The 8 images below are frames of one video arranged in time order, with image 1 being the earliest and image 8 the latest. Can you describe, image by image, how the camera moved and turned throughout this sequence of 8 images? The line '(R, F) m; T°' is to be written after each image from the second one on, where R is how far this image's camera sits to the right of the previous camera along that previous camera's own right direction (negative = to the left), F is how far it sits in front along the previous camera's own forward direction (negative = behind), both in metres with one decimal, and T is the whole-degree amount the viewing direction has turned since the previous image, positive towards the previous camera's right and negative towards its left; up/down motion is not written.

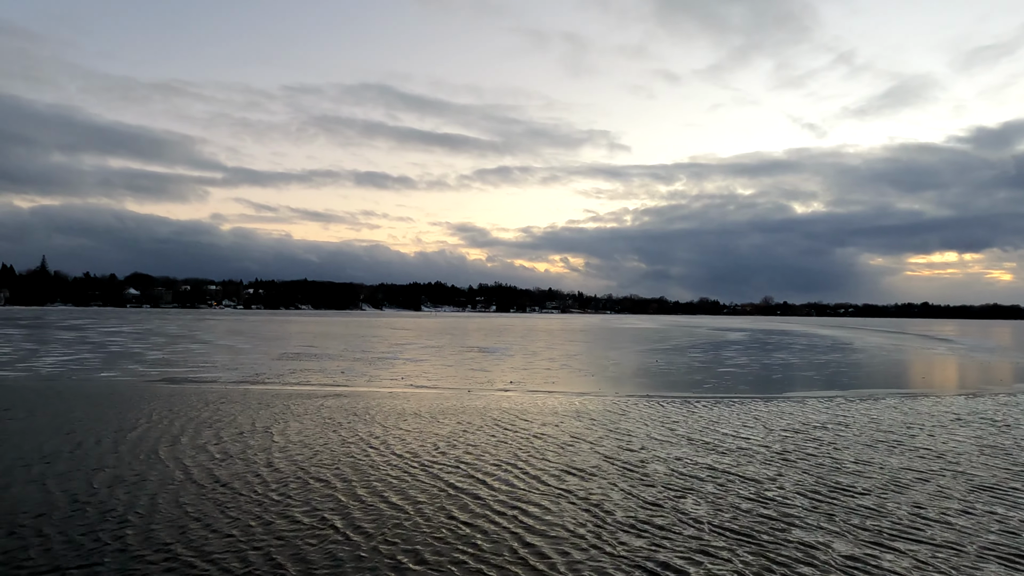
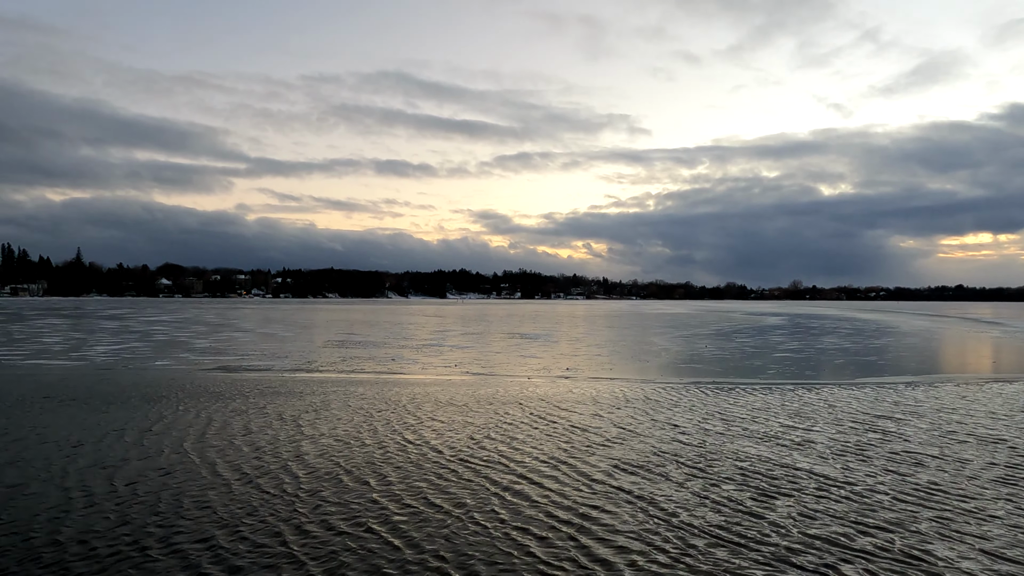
(-0.8, +0.4) m; -2°
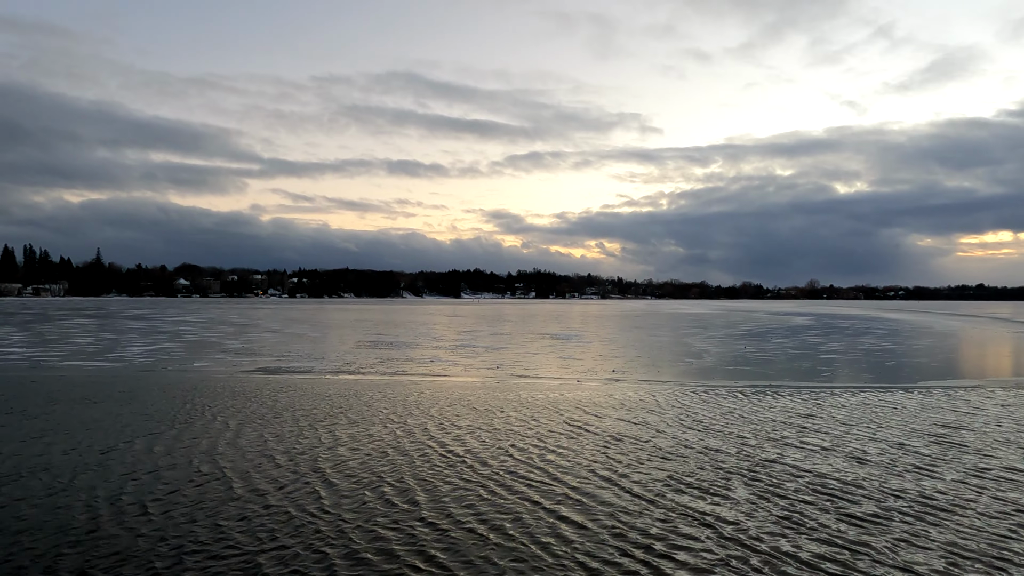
(-0.8, +0.4) m; -1°
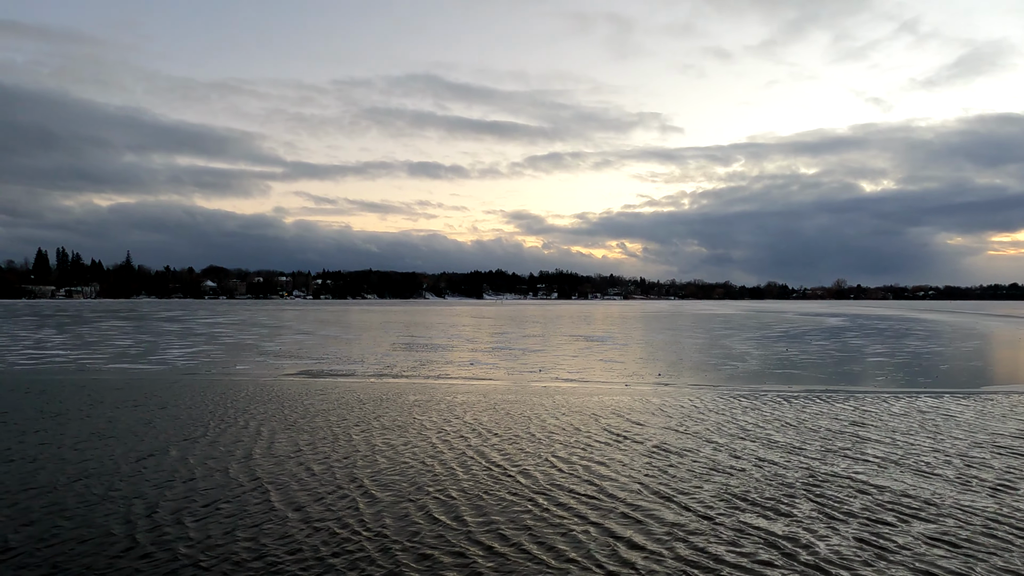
(-0.6, +0.2) m; -2°
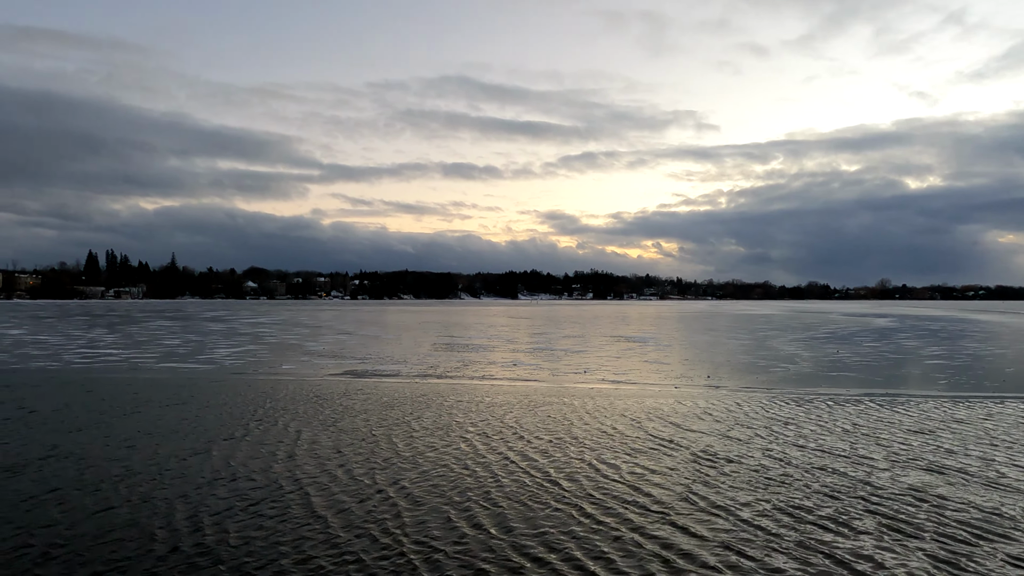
(-0.2, +0.2) m; -3°
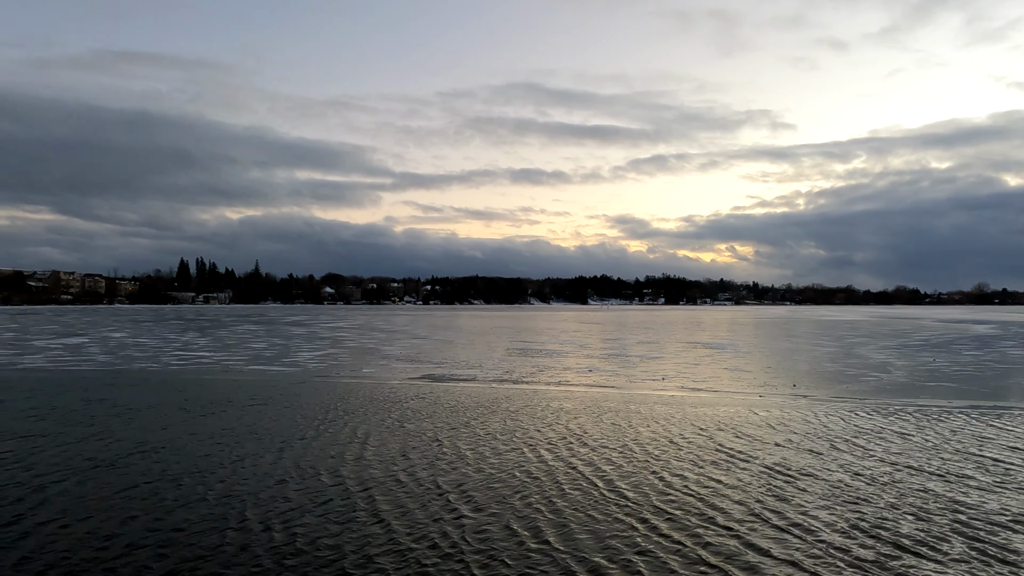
(-0.2, 0.0) m; -6°
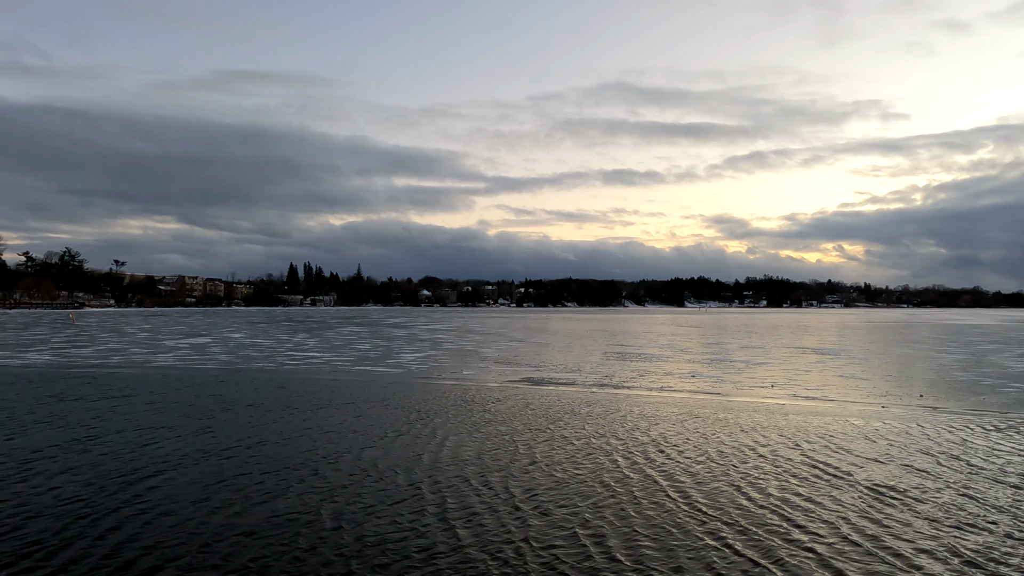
(-0.2, +0.1) m; -8°
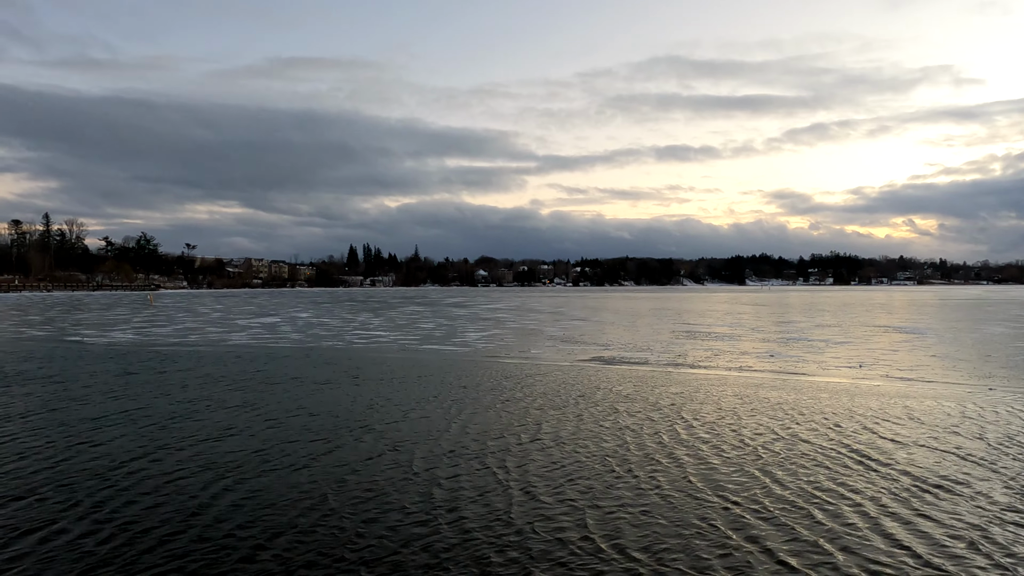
(-0.3, +0.3) m; -5°
